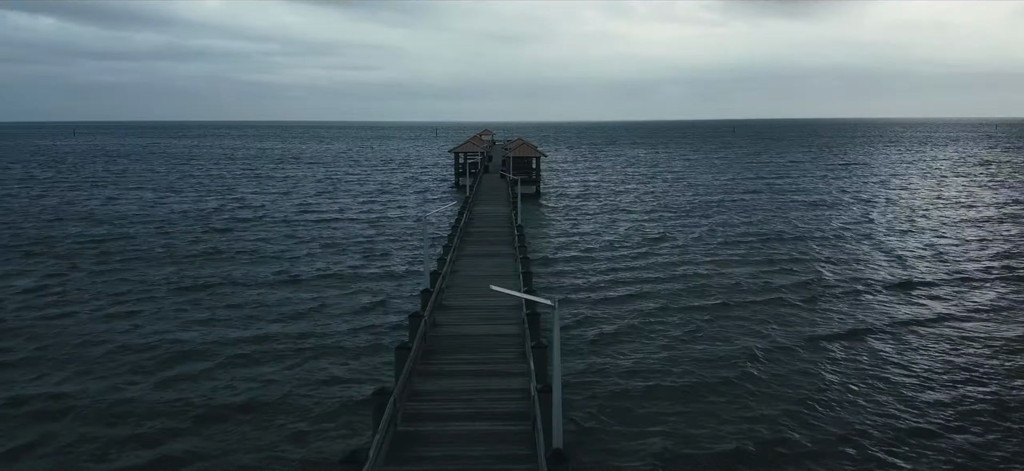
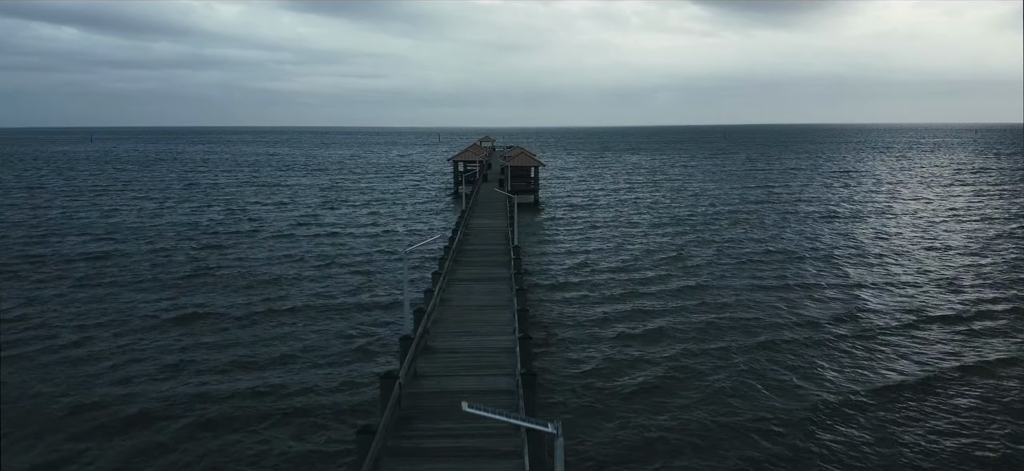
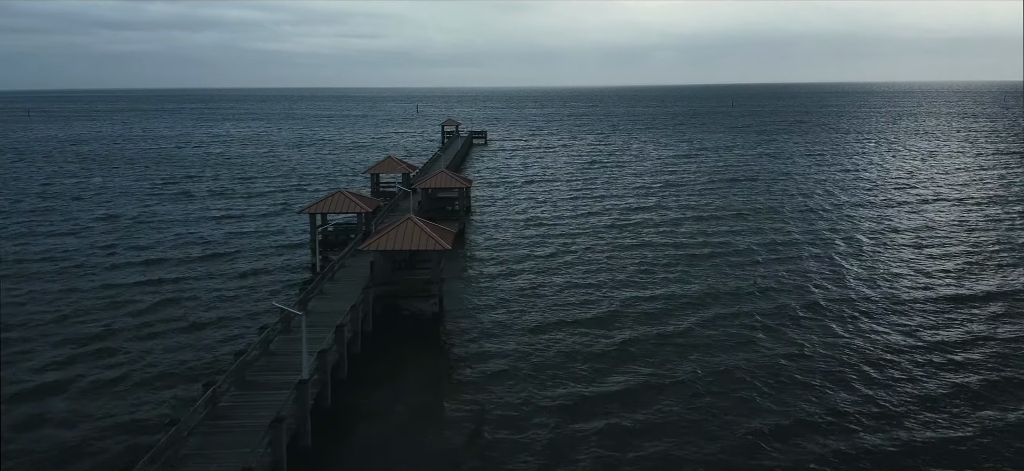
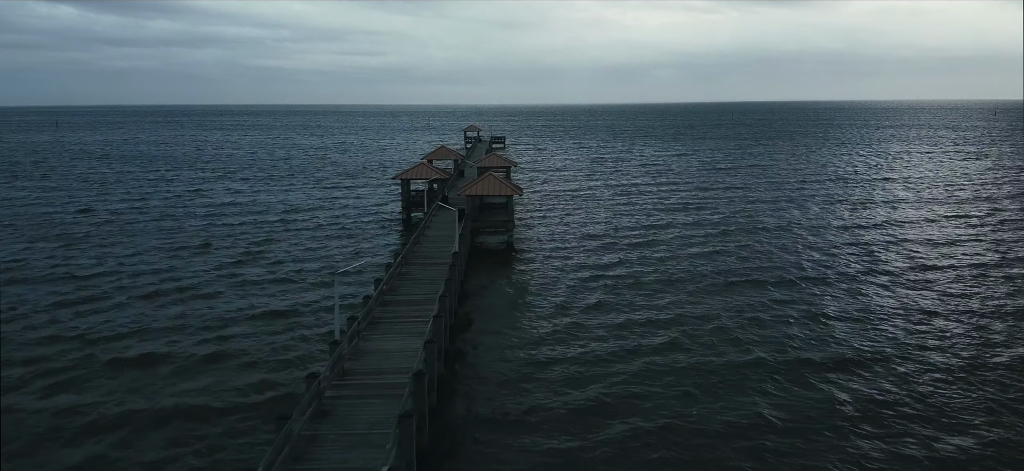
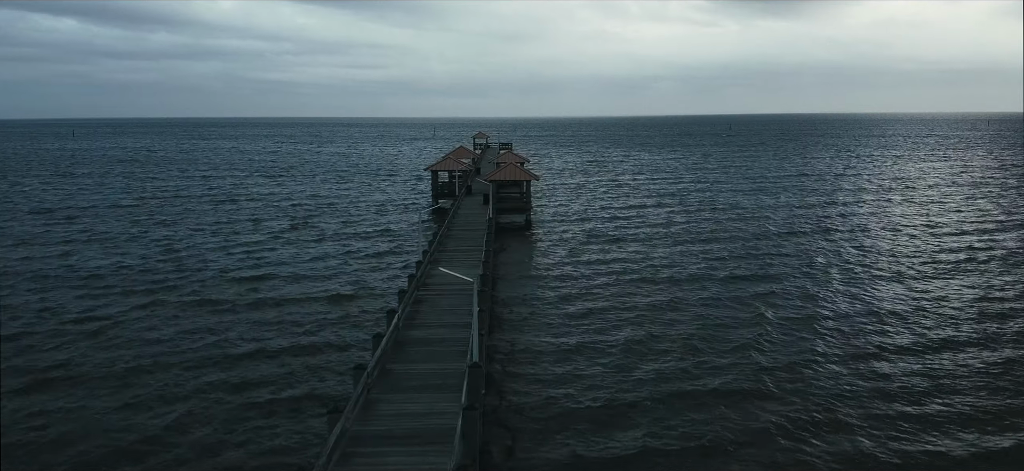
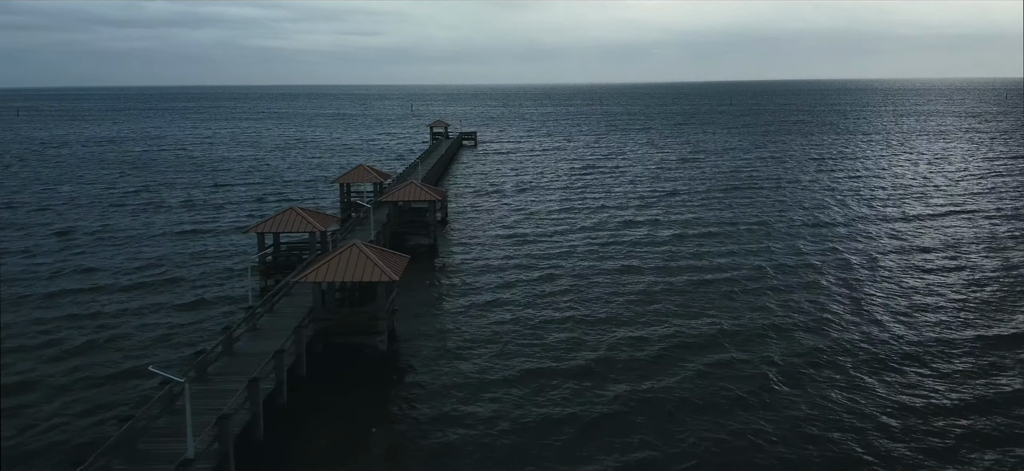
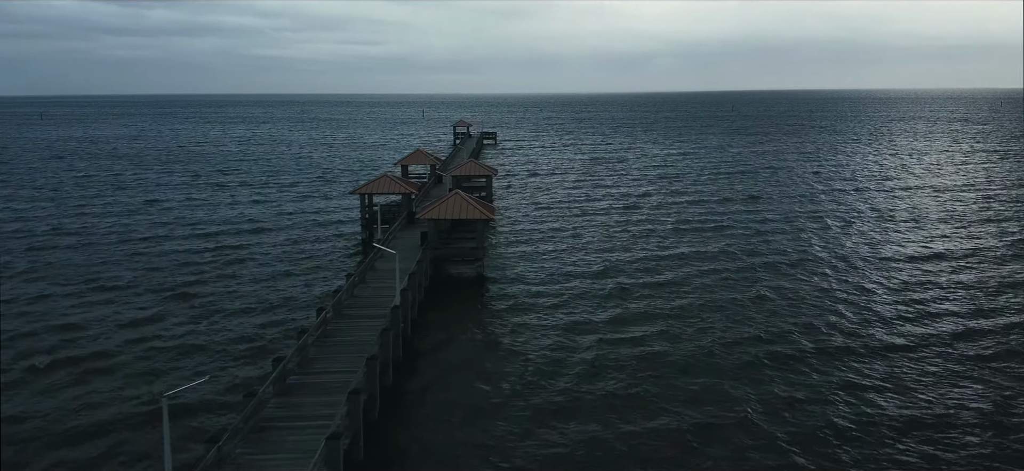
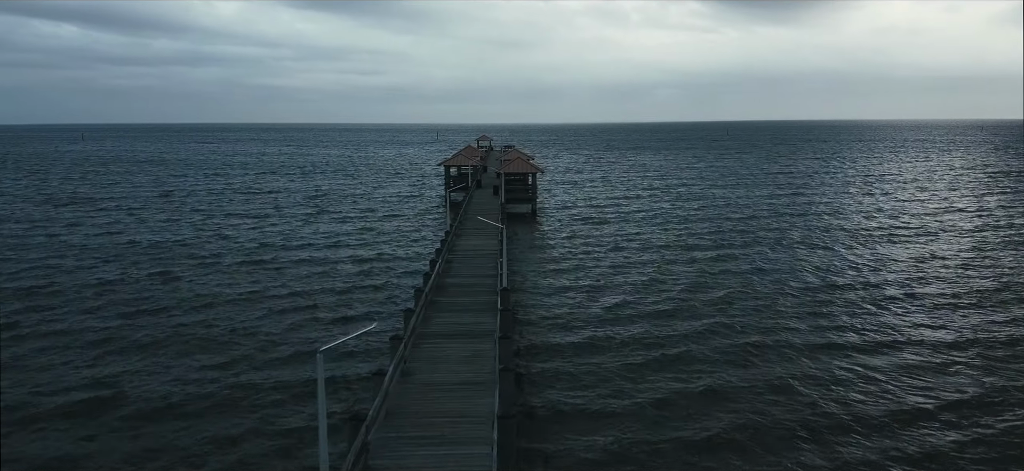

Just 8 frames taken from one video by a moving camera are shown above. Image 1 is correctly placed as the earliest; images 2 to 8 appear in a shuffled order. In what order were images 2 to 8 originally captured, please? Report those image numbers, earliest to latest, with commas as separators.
2, 8, 5, 4, 7, 3, 6
